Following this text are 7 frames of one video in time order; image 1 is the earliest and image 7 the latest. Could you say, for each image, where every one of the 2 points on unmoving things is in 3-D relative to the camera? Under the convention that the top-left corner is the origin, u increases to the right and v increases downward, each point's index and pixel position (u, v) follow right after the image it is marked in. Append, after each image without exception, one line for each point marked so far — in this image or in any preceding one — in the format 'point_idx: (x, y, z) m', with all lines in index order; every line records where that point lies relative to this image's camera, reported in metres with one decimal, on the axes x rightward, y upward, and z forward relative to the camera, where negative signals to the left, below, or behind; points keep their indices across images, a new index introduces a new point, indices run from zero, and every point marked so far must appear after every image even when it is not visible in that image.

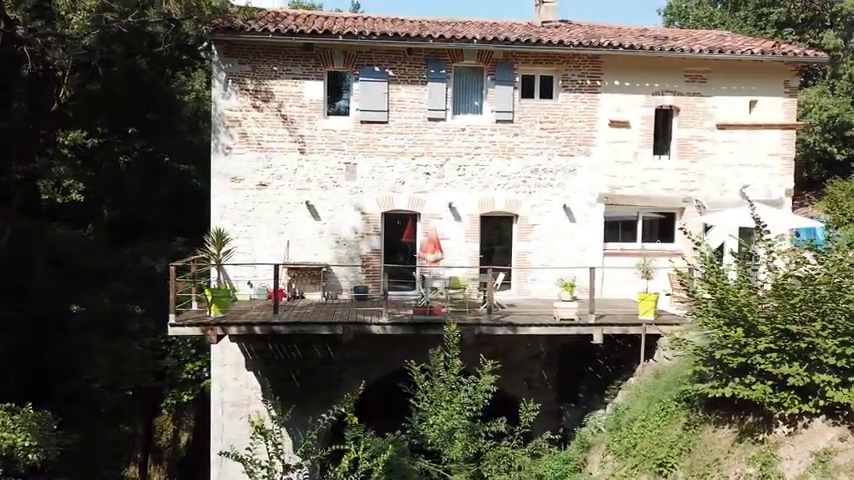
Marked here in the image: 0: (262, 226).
0: (-3.3, +0.3, +13.7) m
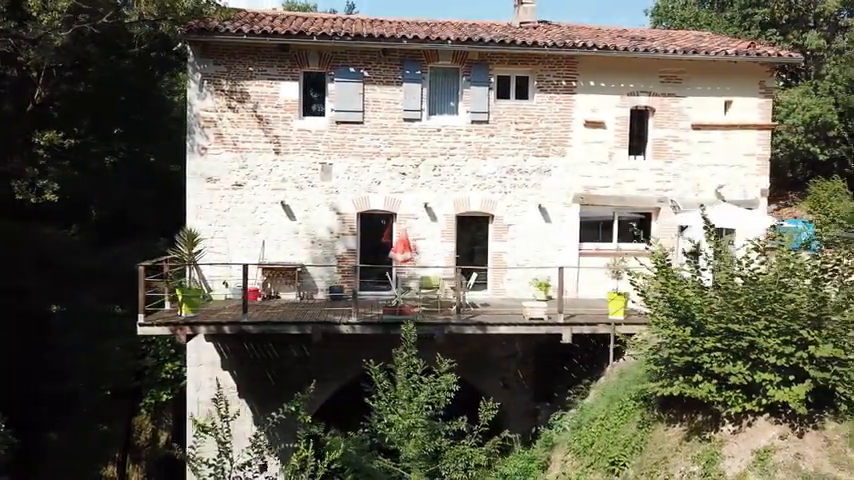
0: (-3.8, +0.3, +13.7) m
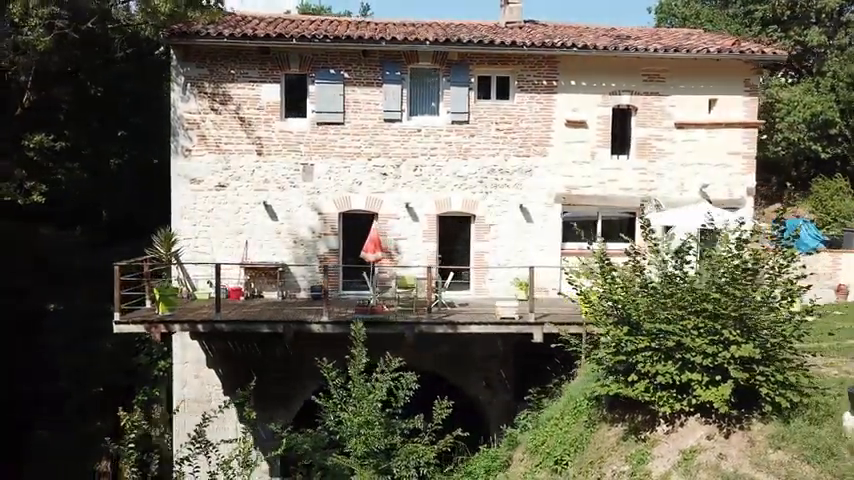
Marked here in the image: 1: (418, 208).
0: (-4.2, +0.3, +13.9) m
1: (-0.2, +0.7, +14.2) m
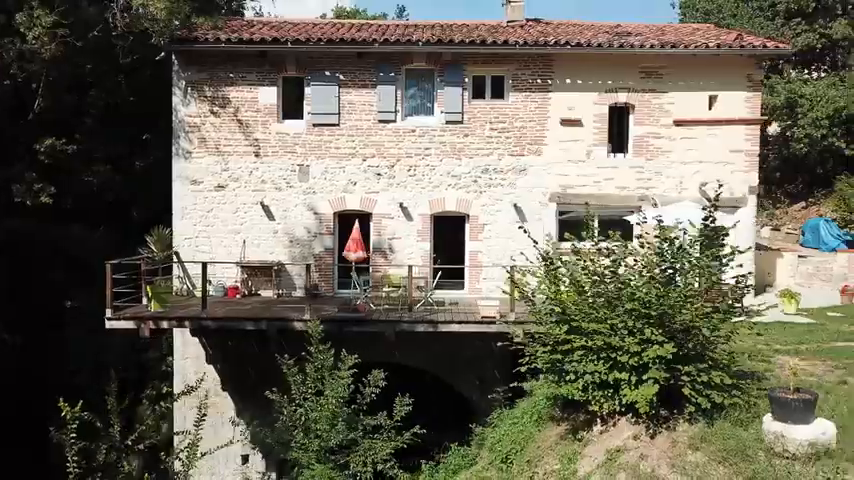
0: (-4.4, +0.3, +14.3) m
1: (-0.3, +0.7, +14.3) m
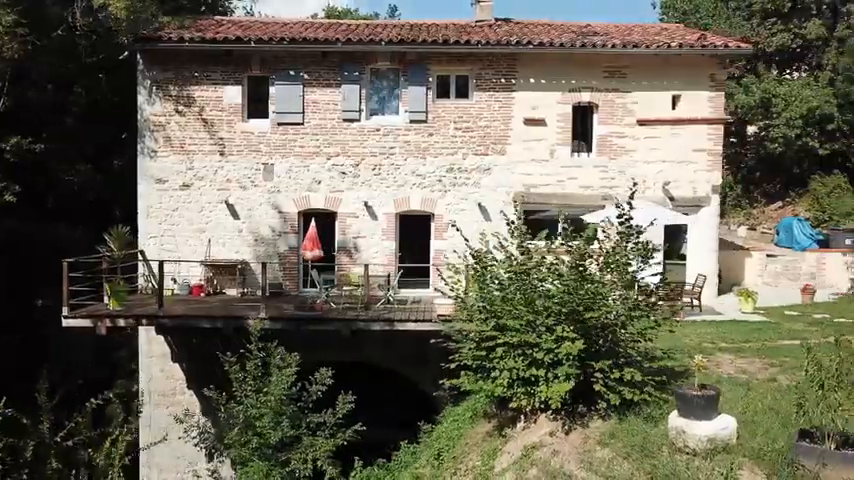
0: (-5.1, +0.3, +14.4) m
1: (-1.1, +0.7, +14.4) m
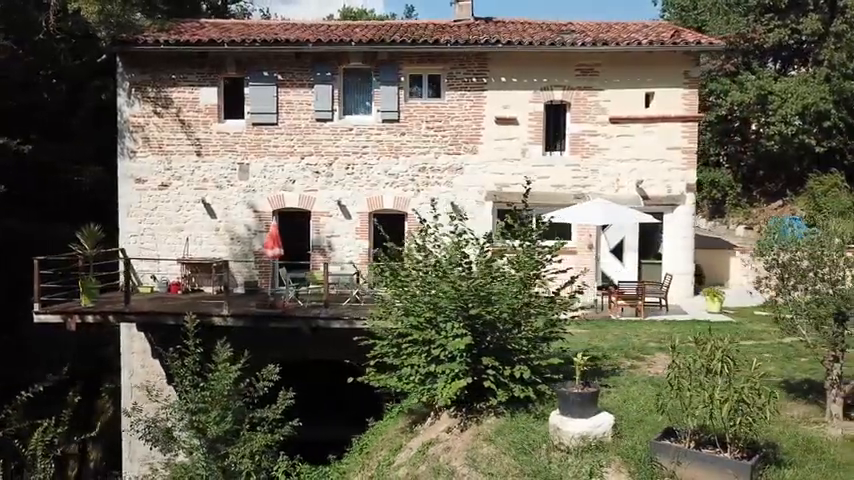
0: (-5.7, +0.3, +14.7) m
1: (-1.6, +0.7, +14.5) m
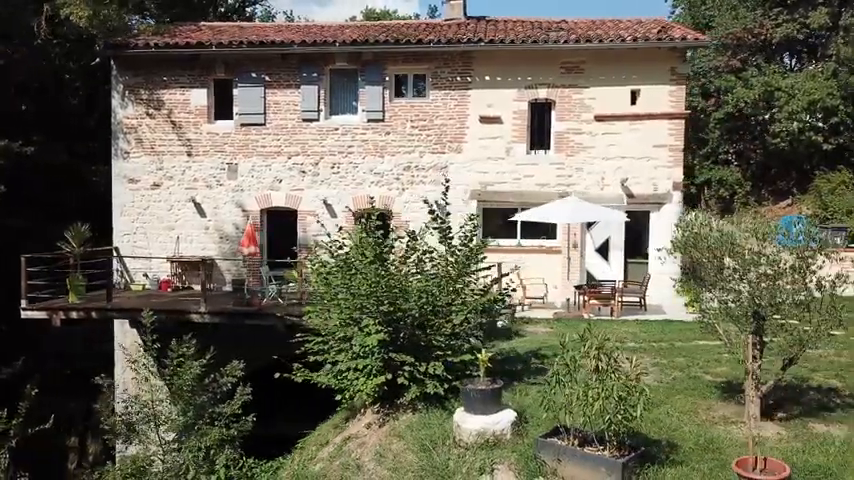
0: (-6.0, +0.4, +15.0) m
1: (-2.0, +0.8, +14.6) m
